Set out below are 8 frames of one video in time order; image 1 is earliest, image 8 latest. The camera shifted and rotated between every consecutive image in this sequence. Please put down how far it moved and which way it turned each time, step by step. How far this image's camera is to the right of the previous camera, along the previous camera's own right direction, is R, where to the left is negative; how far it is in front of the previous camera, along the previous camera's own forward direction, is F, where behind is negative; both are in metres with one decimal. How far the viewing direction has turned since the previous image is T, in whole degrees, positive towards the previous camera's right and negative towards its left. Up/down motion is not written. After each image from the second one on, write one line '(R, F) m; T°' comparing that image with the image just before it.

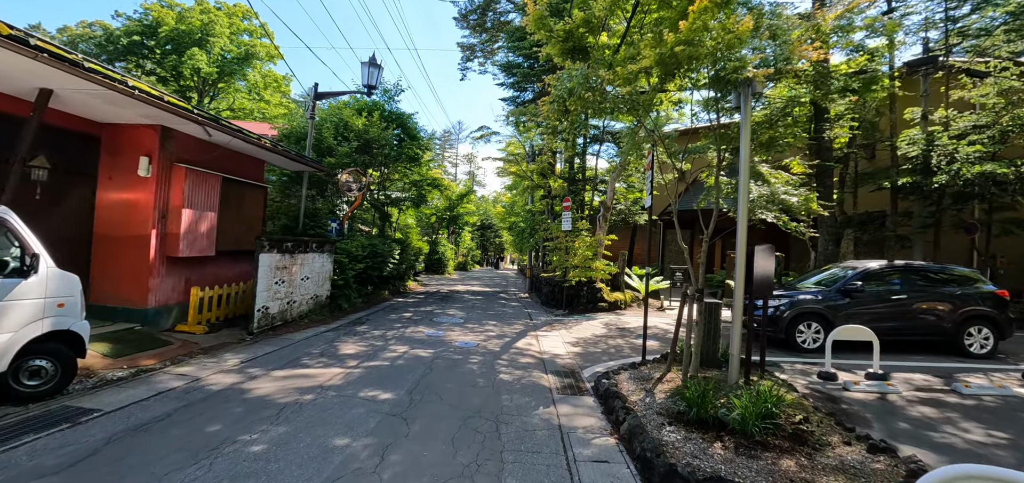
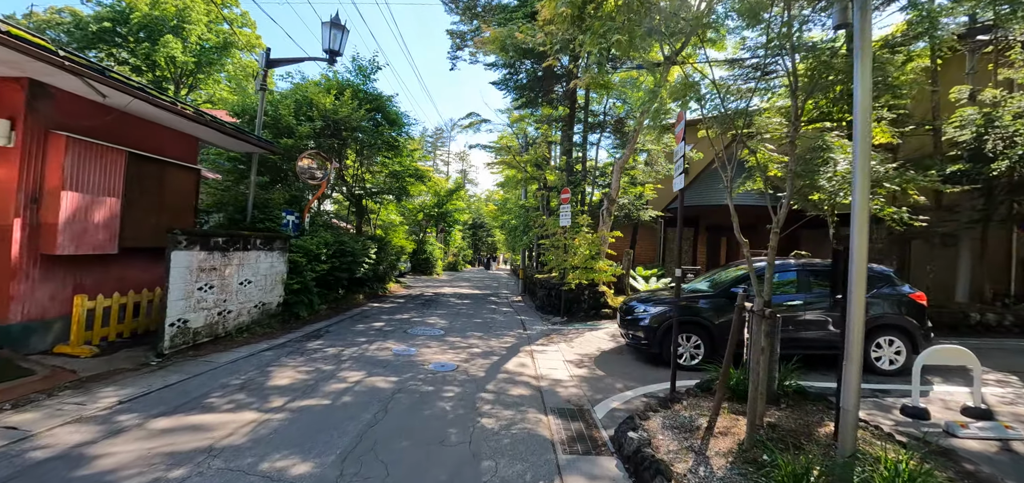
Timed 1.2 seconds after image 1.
(+0.1, +1.6) m; +1°
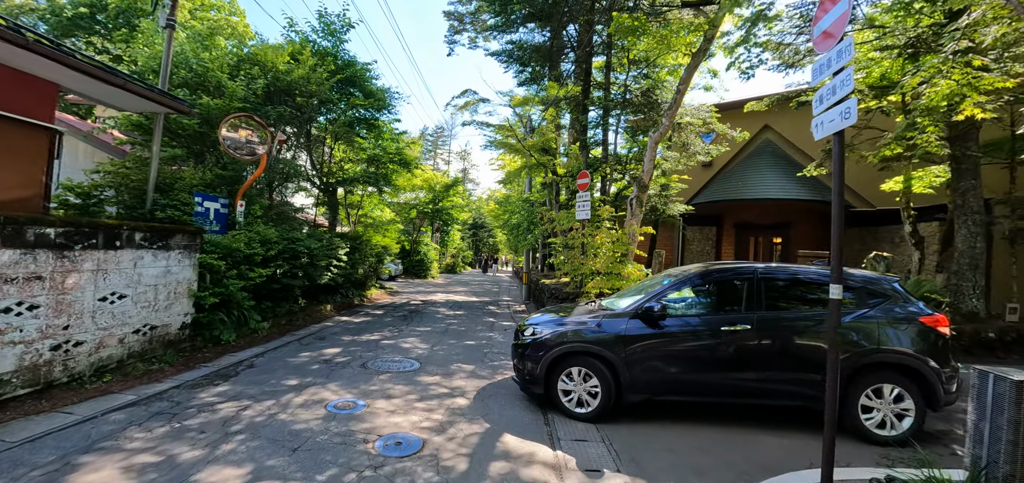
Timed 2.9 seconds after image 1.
(0.0, +2.4) m; 0°
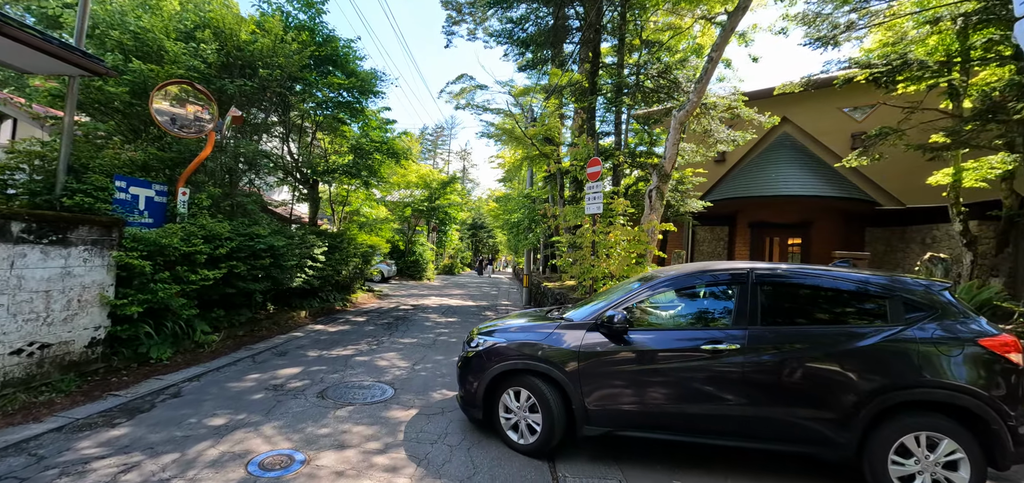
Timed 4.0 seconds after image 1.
(0.0, +1.2) m; 0°
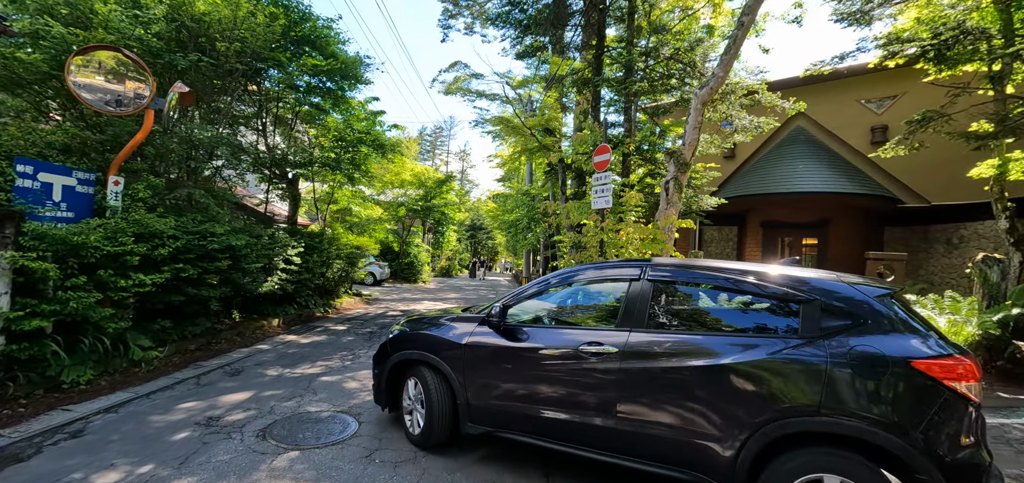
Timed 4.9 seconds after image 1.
(+0.1, +0.9) m; 0°
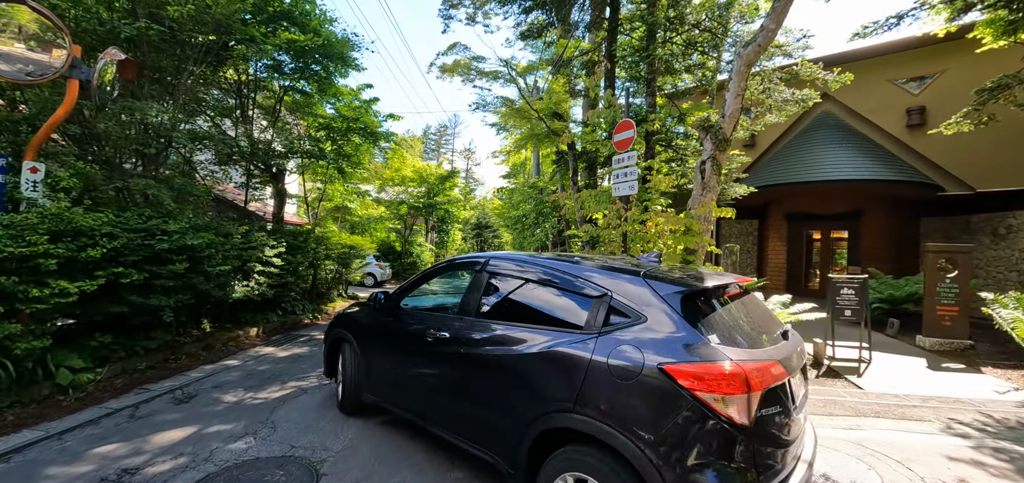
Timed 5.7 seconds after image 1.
(0.0, +0.9) m; -1°
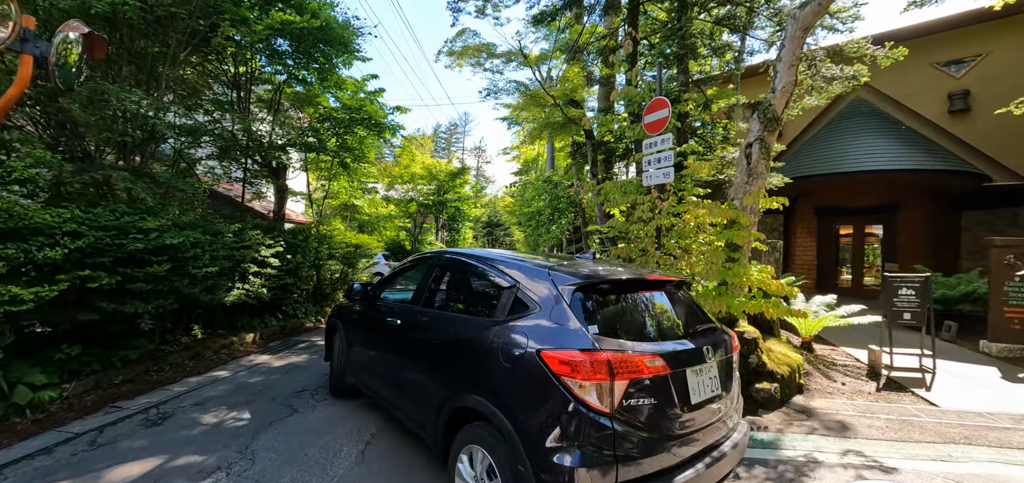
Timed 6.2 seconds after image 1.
(-0.1, +0.6) m; -1°
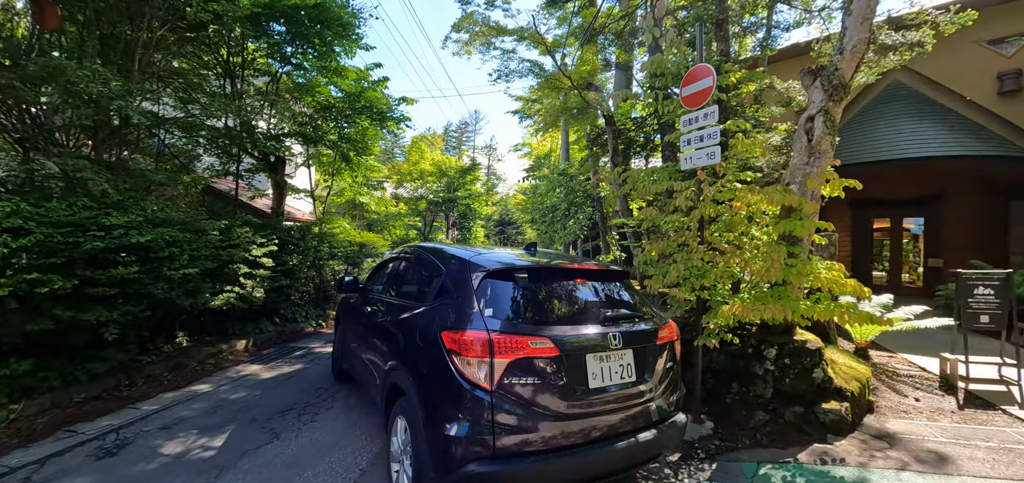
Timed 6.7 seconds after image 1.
(0.0, +0.6) m; -2°
